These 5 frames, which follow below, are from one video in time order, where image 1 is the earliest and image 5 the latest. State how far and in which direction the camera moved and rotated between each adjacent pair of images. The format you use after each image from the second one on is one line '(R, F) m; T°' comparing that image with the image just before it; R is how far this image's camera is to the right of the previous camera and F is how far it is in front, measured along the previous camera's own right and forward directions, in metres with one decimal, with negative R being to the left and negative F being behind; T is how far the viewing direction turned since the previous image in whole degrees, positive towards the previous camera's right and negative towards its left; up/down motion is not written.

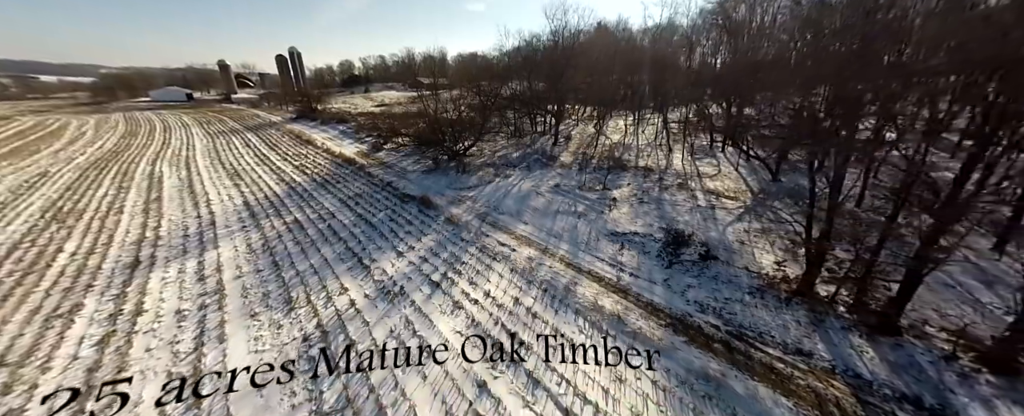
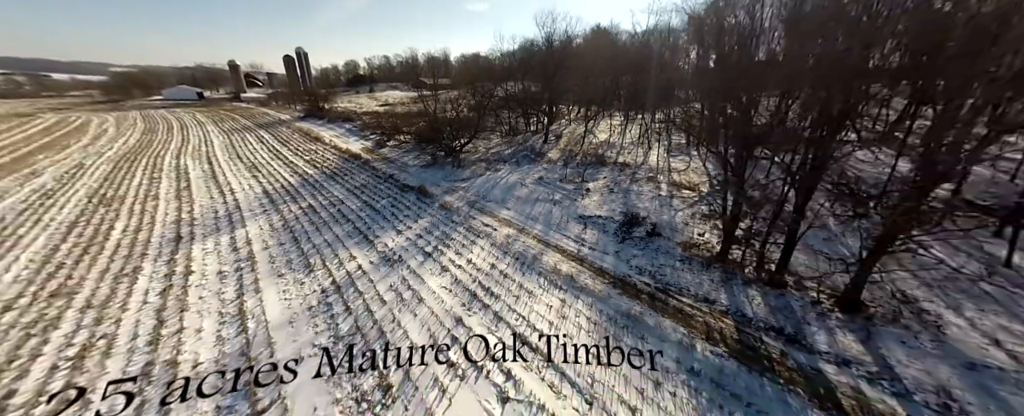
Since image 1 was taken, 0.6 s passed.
(+0.6, -1.3) m; -1°
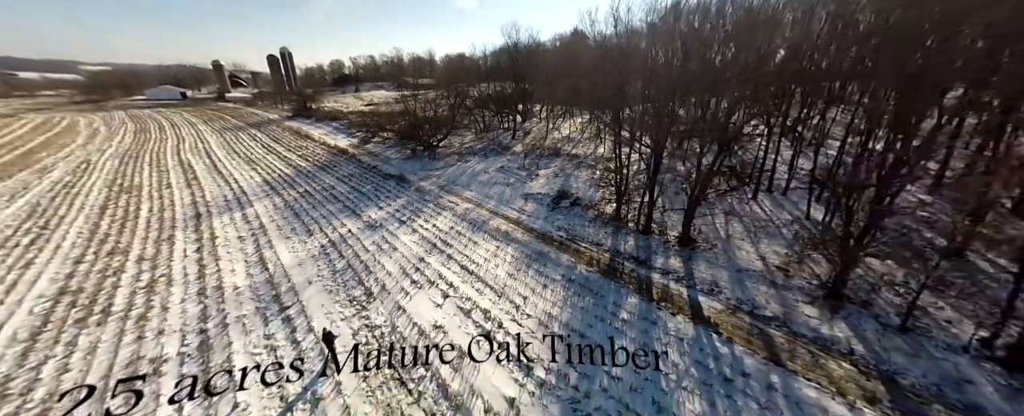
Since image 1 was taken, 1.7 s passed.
(+1.2, -2.4) m; +2°
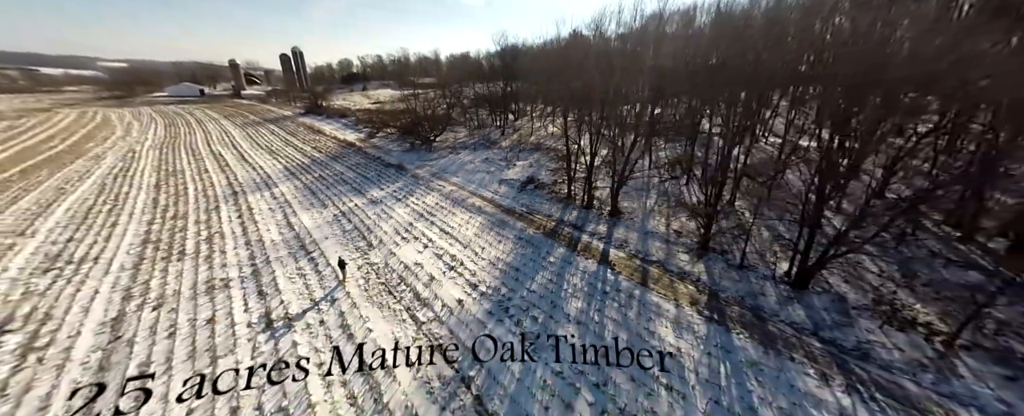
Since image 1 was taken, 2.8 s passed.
(+1.3, -2.3) m; -1°
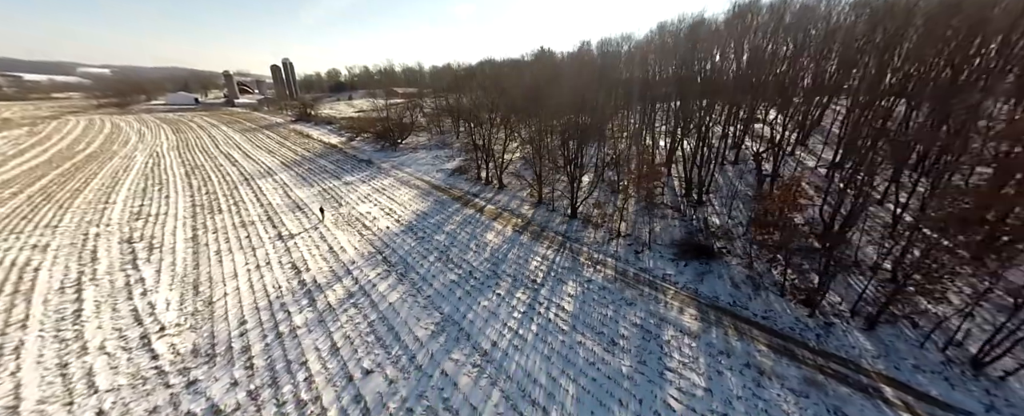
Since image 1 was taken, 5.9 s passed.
(+3.8, -5.7) m; +2°
